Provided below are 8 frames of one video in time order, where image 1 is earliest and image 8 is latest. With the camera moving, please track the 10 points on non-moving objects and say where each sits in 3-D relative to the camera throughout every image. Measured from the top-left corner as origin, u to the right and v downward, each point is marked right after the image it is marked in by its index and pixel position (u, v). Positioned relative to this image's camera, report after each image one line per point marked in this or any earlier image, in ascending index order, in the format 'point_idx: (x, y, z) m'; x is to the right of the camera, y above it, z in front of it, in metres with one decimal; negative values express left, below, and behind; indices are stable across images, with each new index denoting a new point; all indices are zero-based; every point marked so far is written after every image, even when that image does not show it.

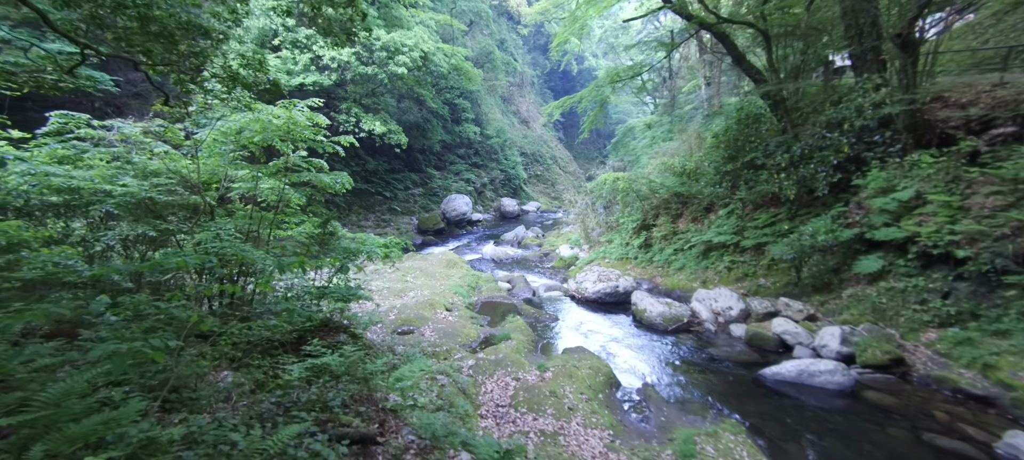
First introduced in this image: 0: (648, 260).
0: (+4.1, -0.9, +11.9) m
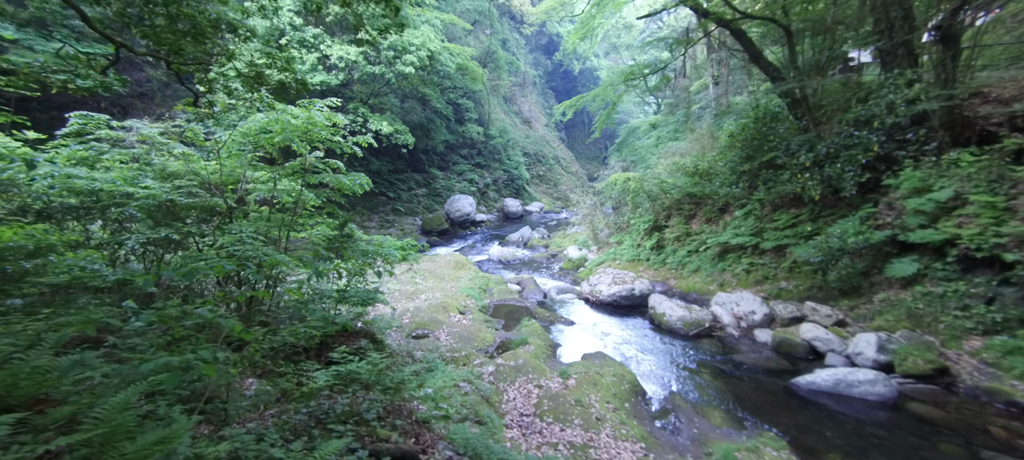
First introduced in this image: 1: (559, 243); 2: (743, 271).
0: (+4.4, -1.0, +11.7) m
1: (+1.9, -0.5, +18.4) m
2: (+5.0, -0.9, +8.6) m
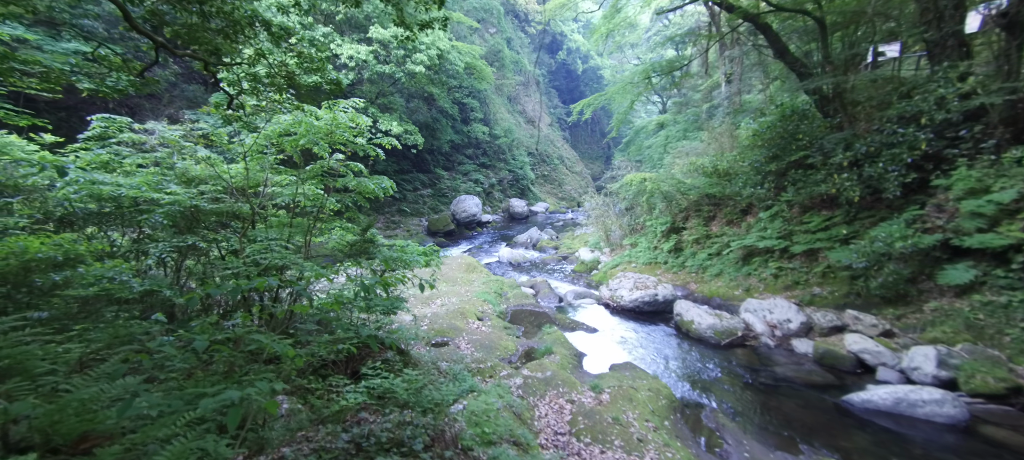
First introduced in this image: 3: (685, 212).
0: (+4.9, -1.0, +11.4) m
1: (+2.5, -0.6, +18.1) m
2: (+5.4, -1.0, +8.3) m
3: (+5.4, +0.6, +12.4) m
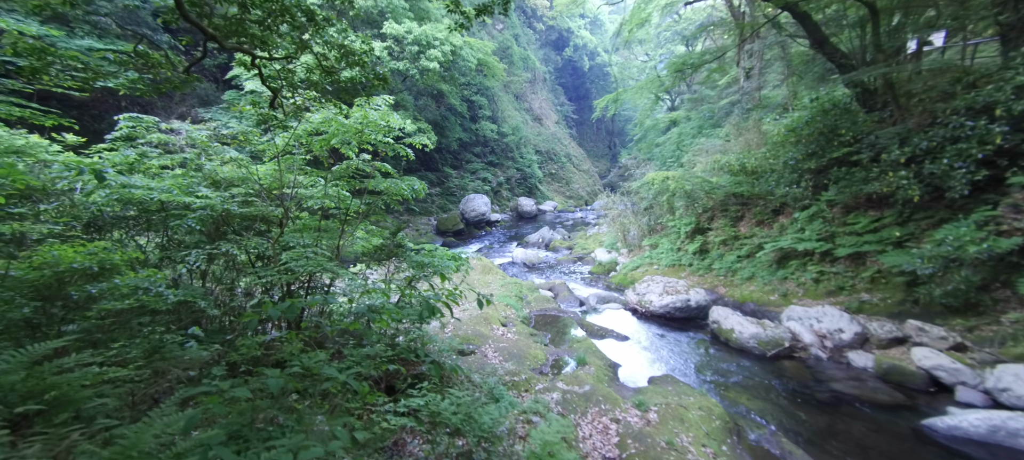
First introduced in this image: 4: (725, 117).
0: (+5.4, -1.0, +10.9) m
1: (+3.2, -0.6, +17.6) m
2: (+5.9, -1.0, +7.8) m
3: (+6.0, +0.5, +11.9) m
4: (+9.0, +4.8, +16.6) m
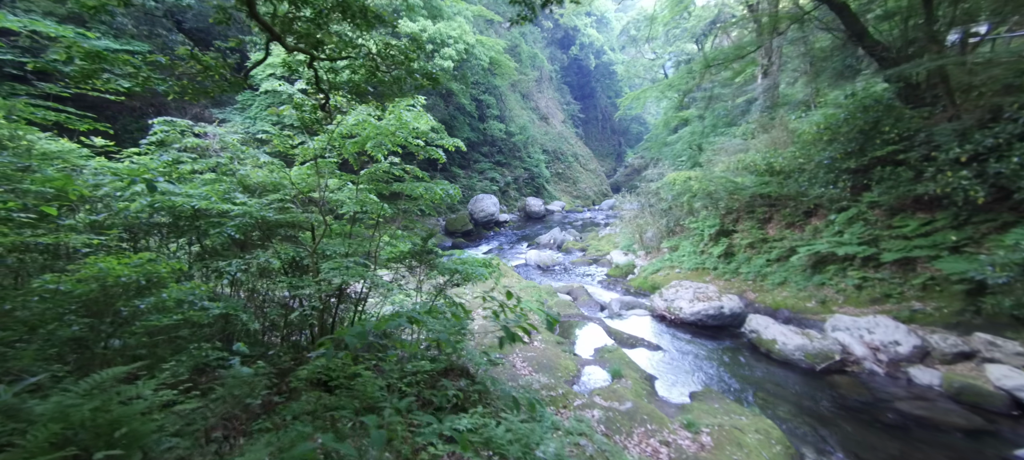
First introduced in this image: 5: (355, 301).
0: (+5.9, -1.1, +10.5) m
1: (+3.8, -0.7, +17.3) m
2: (+6.4, -1.1, +7.3) m
3: (+6.5, +0.5, +11.5) m
4: (+9.7, +4.7, +16.1) m
5: (-1.6, -0.8, +4.2) m
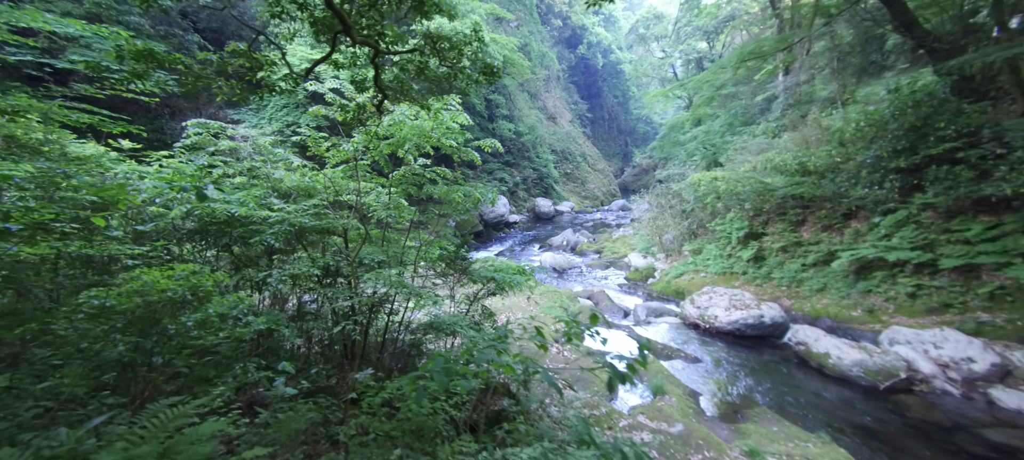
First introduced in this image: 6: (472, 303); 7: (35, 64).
0: (+6.5, -1.2, +10.0) m
1: (+4.5, -0.8, +16.8) m
2: (+6.8, -1.1, +6.8) m
3: (+7.1, +0.4, +10.9) m
4: (+10.3, +4.6, +15.5) m
5: (-1.2, -0.8, +3.9) m
6: (-0.4, -0.8, +4.2) m
7: (-8.5, +3.0, +7.0) m
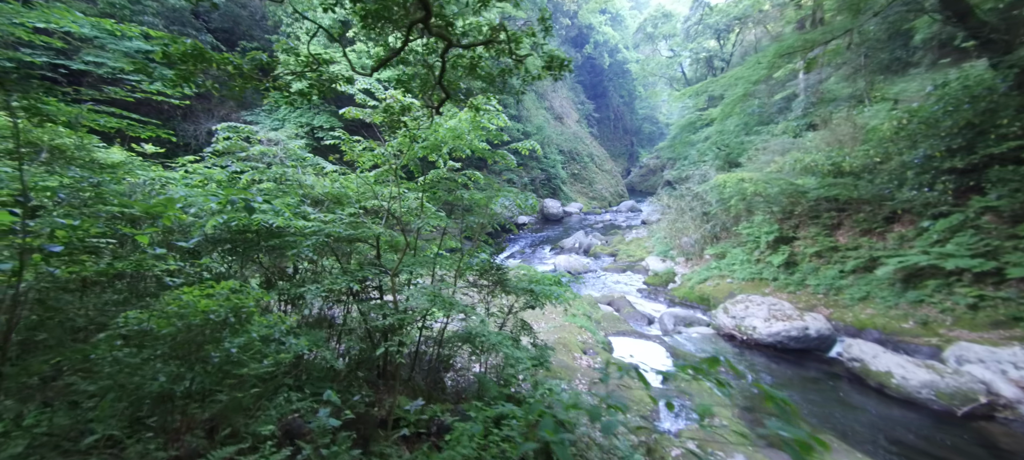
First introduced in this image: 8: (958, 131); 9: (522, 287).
0: (+6.9, -1.3, +9.4) m
1: (+5.1, -0.9, +16.3) m
2: (+7.2, -1.2, +6.3) m
3: (+7.6, +0.3, +10.4) m
4: (+10.9, +4.5, +14.9) m
5: (-0.9, -0.9, +3.5) m
6: (0.0, -0.8, +3.8) m
7: (-8.1, +2.9, +6.7) m
8: (+8.0, +1.8, +7.1) m
9: (+0.1, -0.5, +3.2) m
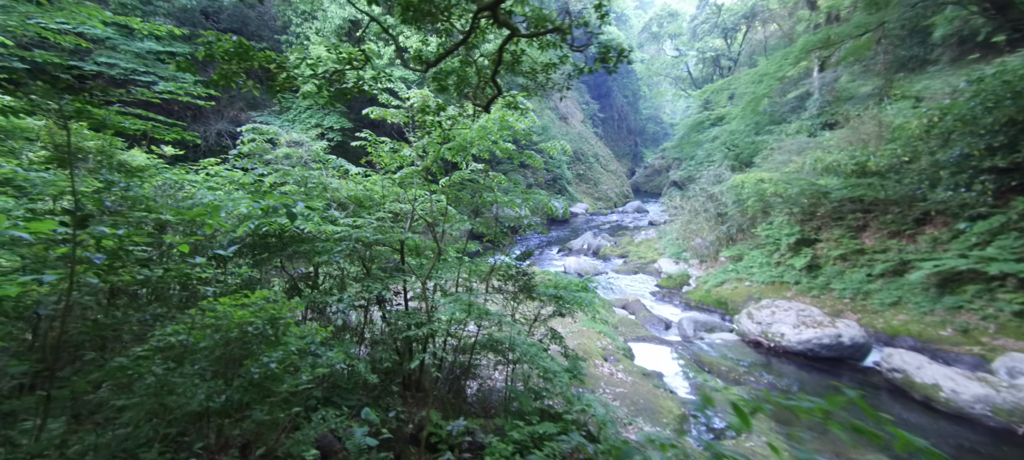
0: (+7.3, -1.3, +9.1) m
1: (+5.5, -1.0, +16.0) m
2: (+7.5, -1.3, +5.9) m
3: (+7.9, +0.2, +10.0) m
4: (+11.3, +4.4, +14.5) m
5: (-0.6, -0.9, +3.3) m
6: (+0.2, -0.9, +3.6) m
7: (-7.8, +2.9, +6.6) m
8: (+8.3, +1.7, +6.7) m
9: (+0.3, -0.5, +3.0) m
